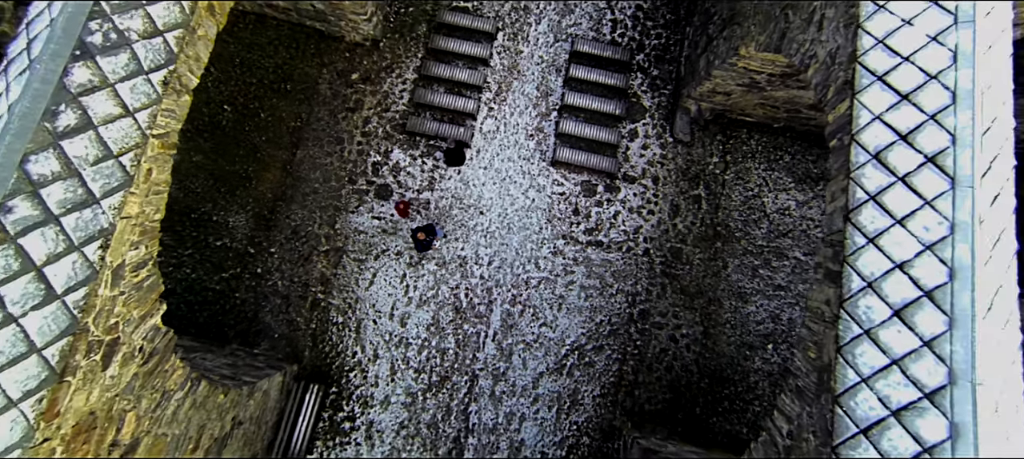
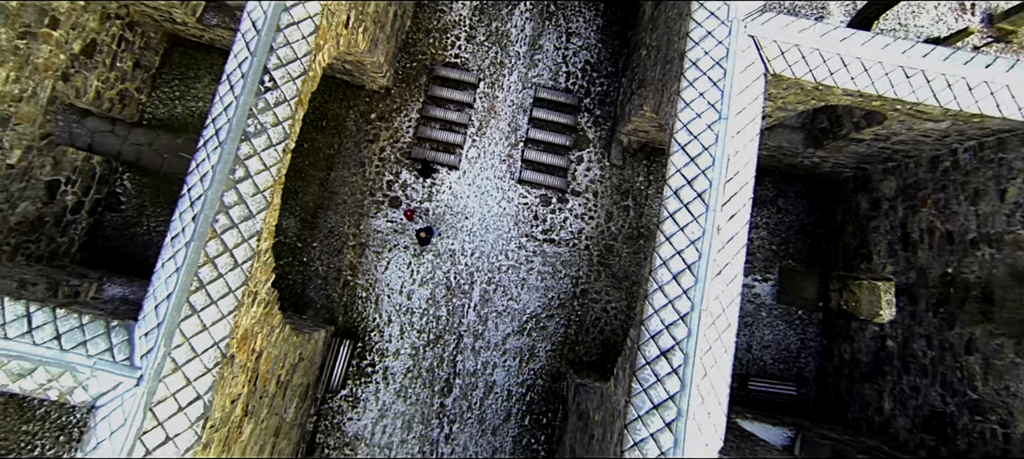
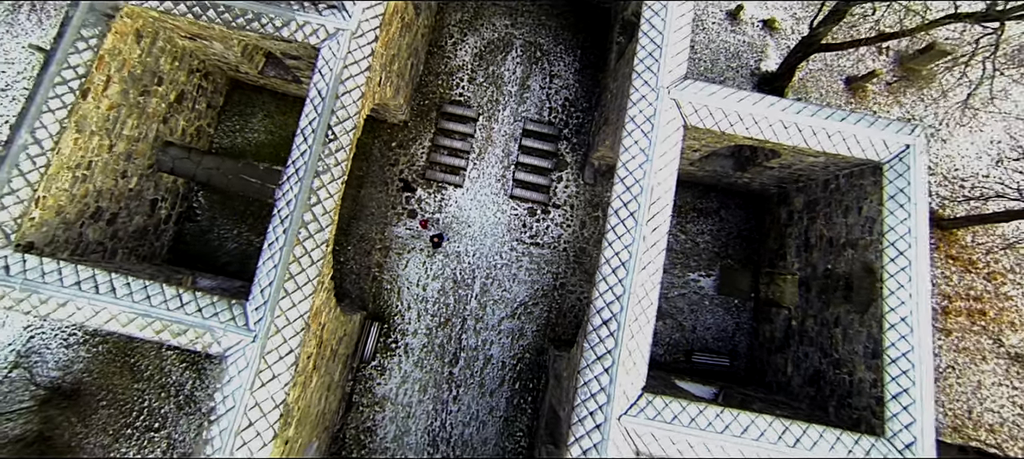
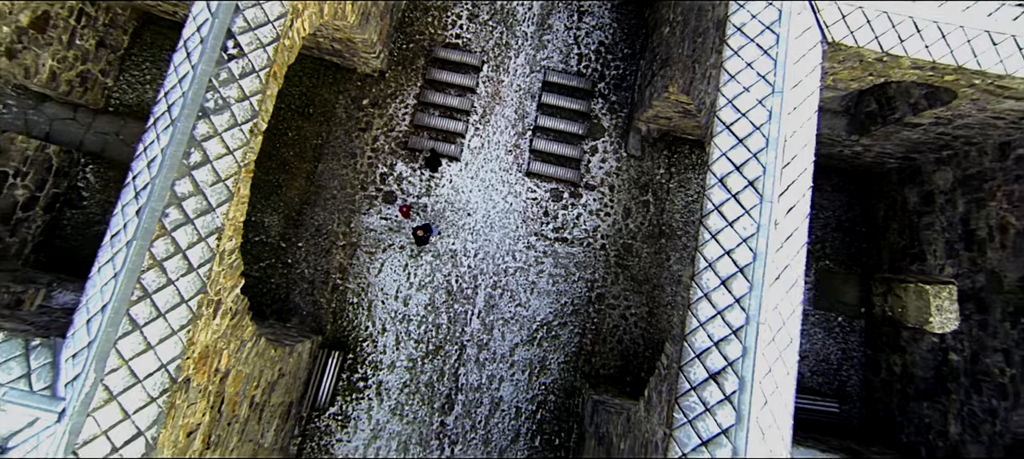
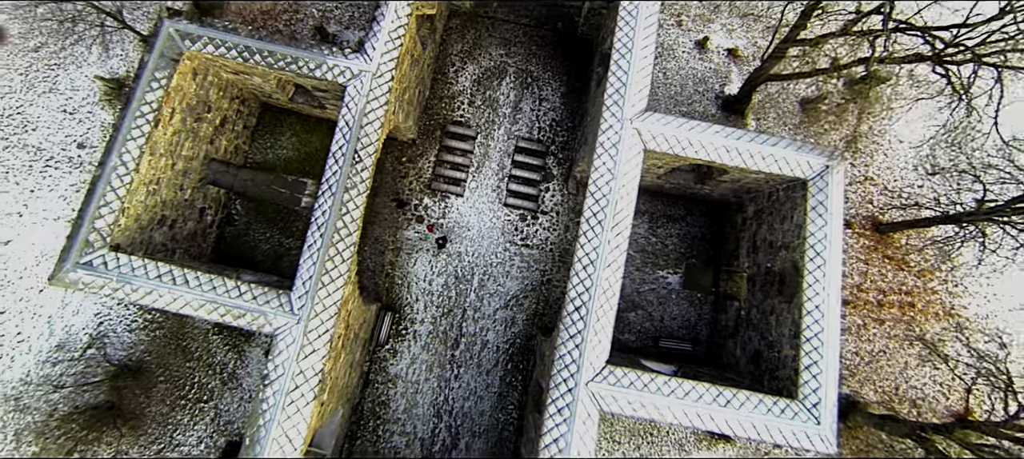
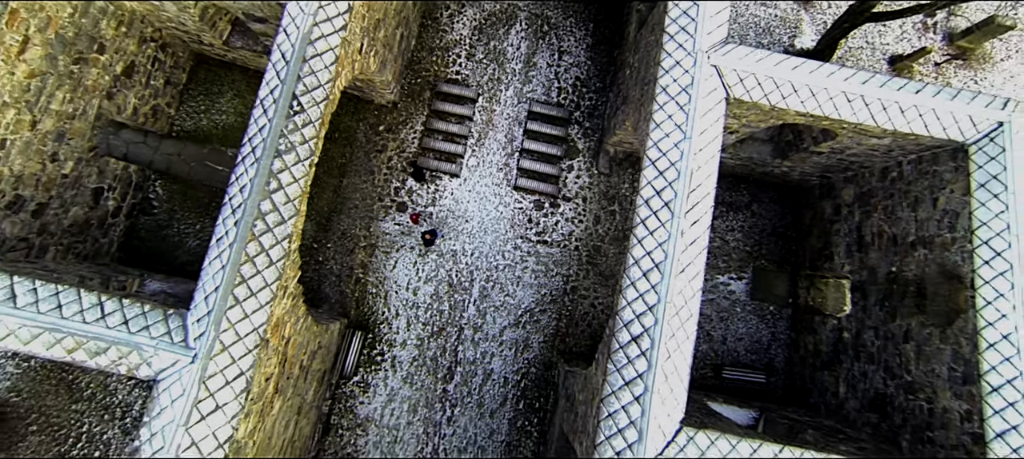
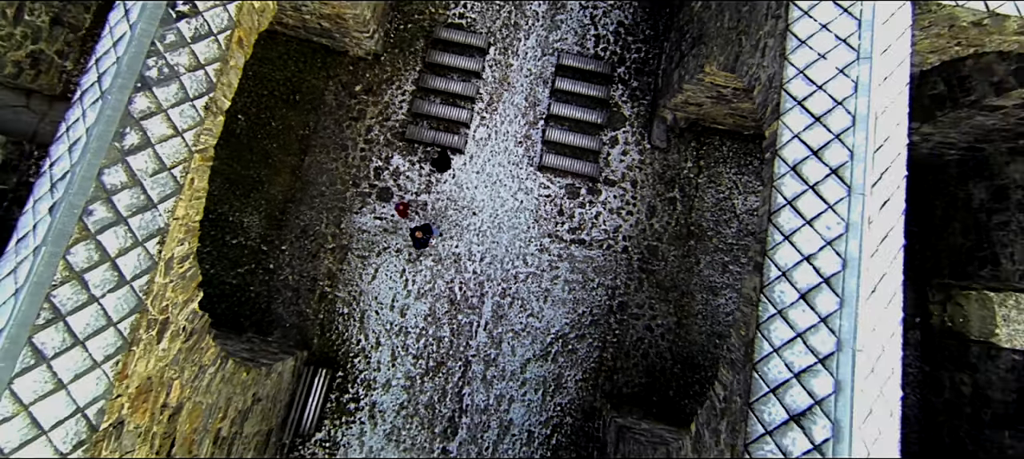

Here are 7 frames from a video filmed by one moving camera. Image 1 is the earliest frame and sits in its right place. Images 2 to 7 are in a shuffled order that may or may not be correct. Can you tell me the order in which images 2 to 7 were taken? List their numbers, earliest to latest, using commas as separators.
7, 4, 2, 6, 3, 5
